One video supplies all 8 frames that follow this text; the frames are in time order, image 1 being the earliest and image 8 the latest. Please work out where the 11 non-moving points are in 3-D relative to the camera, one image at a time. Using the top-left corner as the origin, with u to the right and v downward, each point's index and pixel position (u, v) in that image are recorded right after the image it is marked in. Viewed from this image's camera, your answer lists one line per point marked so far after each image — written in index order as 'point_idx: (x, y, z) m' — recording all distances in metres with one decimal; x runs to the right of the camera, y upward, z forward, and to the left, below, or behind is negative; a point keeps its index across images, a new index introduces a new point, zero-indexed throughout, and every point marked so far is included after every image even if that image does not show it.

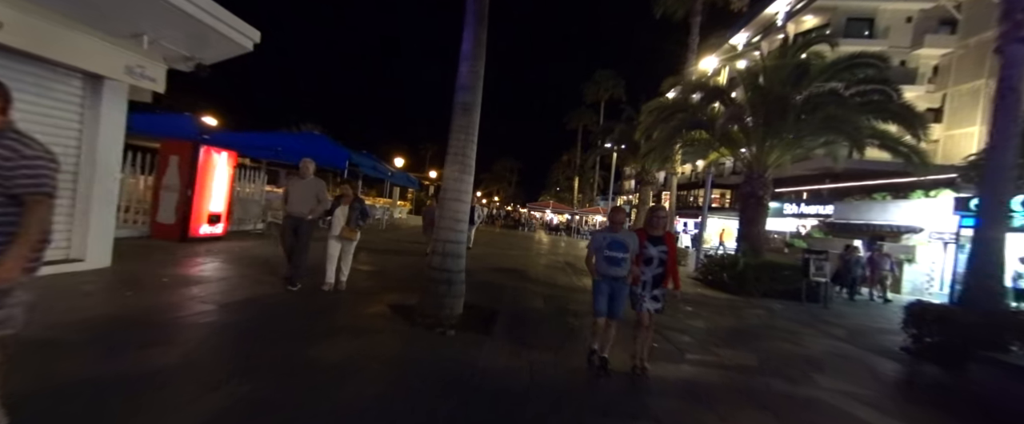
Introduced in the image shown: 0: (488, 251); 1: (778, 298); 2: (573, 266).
0: (-1.1, -1.8, +17.1) m
1: (+8.7, -2.8, +12.0) m
2: (+2.5, -2.2, +15.0) m
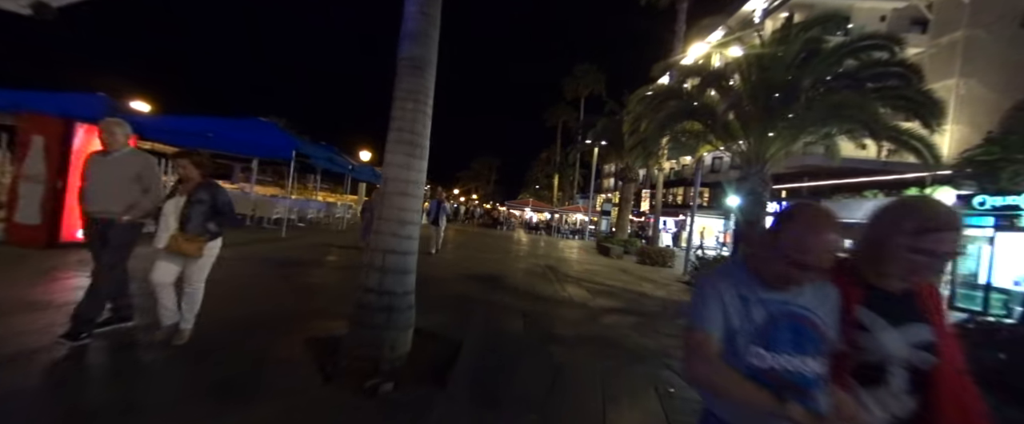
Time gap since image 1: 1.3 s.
0: (-2.2, -1.8, +15.3) m
1: (+8.0, -2.8, +10.8) m
2: (+1.6, -2.2, +13.5) m
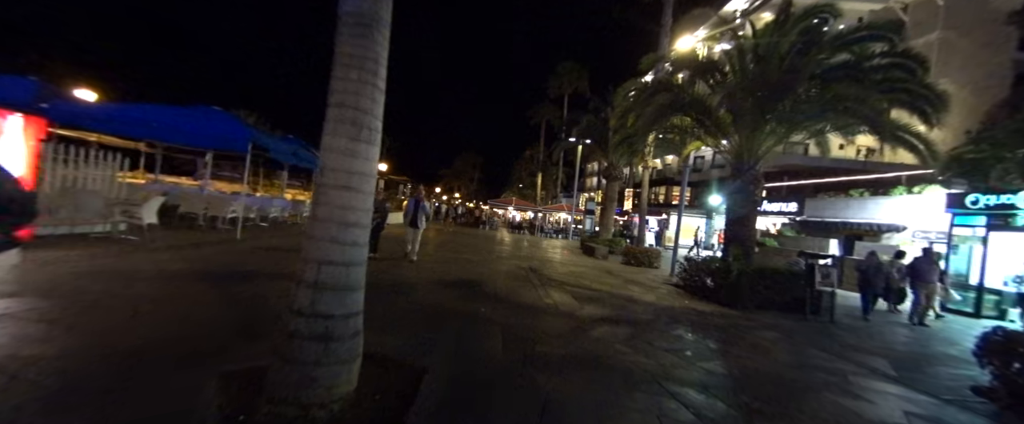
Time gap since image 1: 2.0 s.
0: (-2.9, -1.7, +14.3) m
1: (+7.4, -2.8, +10.3) m
2: (+0.9, -2.1, +12.6) m
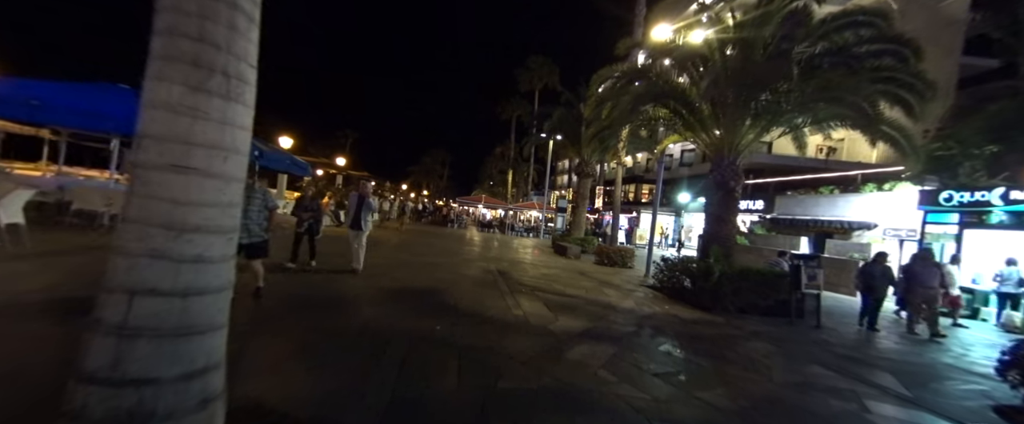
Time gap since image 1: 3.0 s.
0: (-4.1, -1.6, +12.8) m
1: (+6.5, -2.7, +9.6) m
2: (-0.1, -2.1, +11.5) m
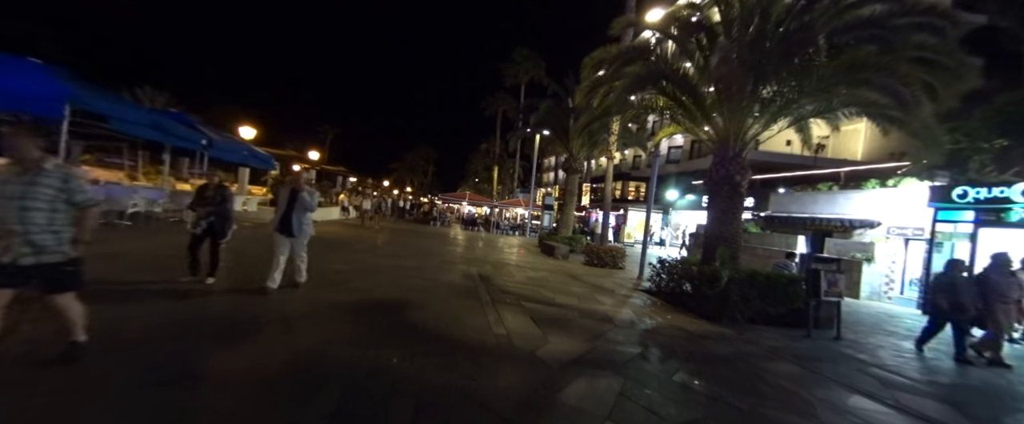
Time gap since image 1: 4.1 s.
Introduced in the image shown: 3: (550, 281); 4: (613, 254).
0: (-4.7, -1.6, +11.4) m
1: (+6.1, -2.6, +8.6) m
2: (-0.6, -2.0, +10.2) m
3: (+1.2, -2.2, +11.3) m
4: (+4.7, -1.9, +16.8) m
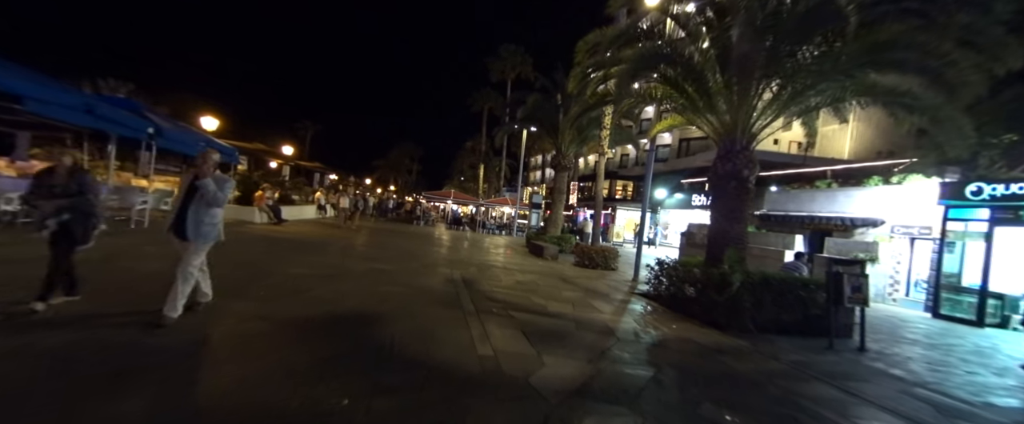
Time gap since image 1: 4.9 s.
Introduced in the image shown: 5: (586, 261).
0: (-5.0, -1.5, +10.2) m
1: (+5.8, -2.6, +7.8) m
2: (-0.9, -1.9, +9.1) m
3: (+0.8, -2.1, +10.3) m
4: (+4.1, -1.8, +16.0) m
5: (+3.3, -2.2, +16.1) m
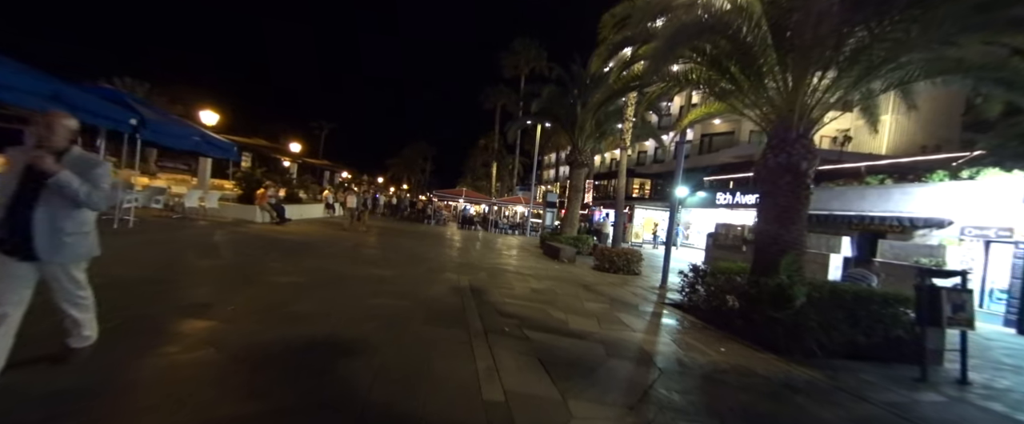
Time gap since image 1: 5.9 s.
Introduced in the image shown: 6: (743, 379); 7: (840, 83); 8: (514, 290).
0: (-4.7, -1.5, +9.2) m
1: (+6.1, -2.6, +6.4) m
2: (-0.6, -1.9, +8.0) m
3: (+1.2, -2.1, +9.1) m
4: (+4.7, -1.8, +14.6) m
5: (+3.9, -2.1, +14.8) m
6: (+3.2, -2.3, +5.1) m
7: (+6.8, +2.6, +7.5) m
8: (0.0, -2.0, +9.2) m
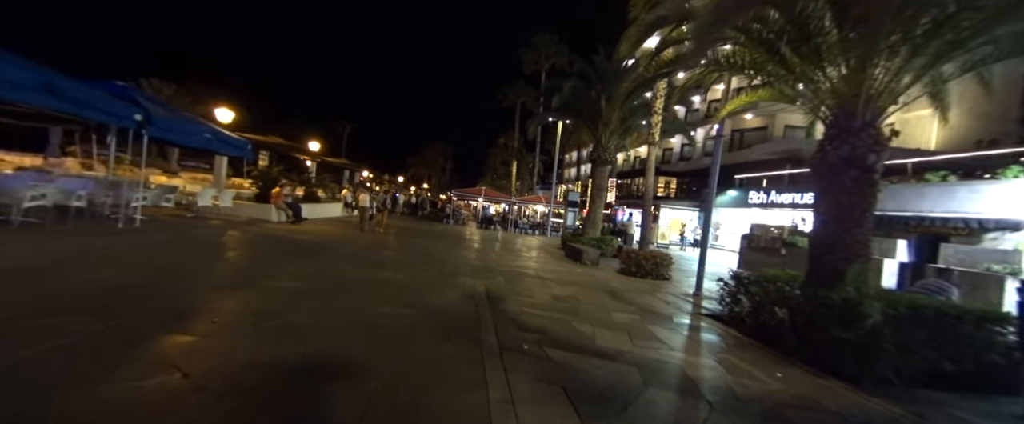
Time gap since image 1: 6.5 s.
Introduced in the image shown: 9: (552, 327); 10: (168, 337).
0: (-4.2, -1.5, +8.7) m
1: (+6.4, -2.6, +5.3) m
2: (-0.2, -1.9, +7.3) m
3: (+1.6, -2.1, +8.3) m
4: (+5.4, -1.8, +13.6) m
5: (+4.6, -2.1, +13.9) m
6: (+3.4, -2.4, +4.2) m
7: (+7.1, +2.6, +6.4) m
8: (+0.5, -2.0, +8.4) m
9: (+0.7, -2.0, +6.3) m
10: (-3.9, -1.4, +4.1) m
